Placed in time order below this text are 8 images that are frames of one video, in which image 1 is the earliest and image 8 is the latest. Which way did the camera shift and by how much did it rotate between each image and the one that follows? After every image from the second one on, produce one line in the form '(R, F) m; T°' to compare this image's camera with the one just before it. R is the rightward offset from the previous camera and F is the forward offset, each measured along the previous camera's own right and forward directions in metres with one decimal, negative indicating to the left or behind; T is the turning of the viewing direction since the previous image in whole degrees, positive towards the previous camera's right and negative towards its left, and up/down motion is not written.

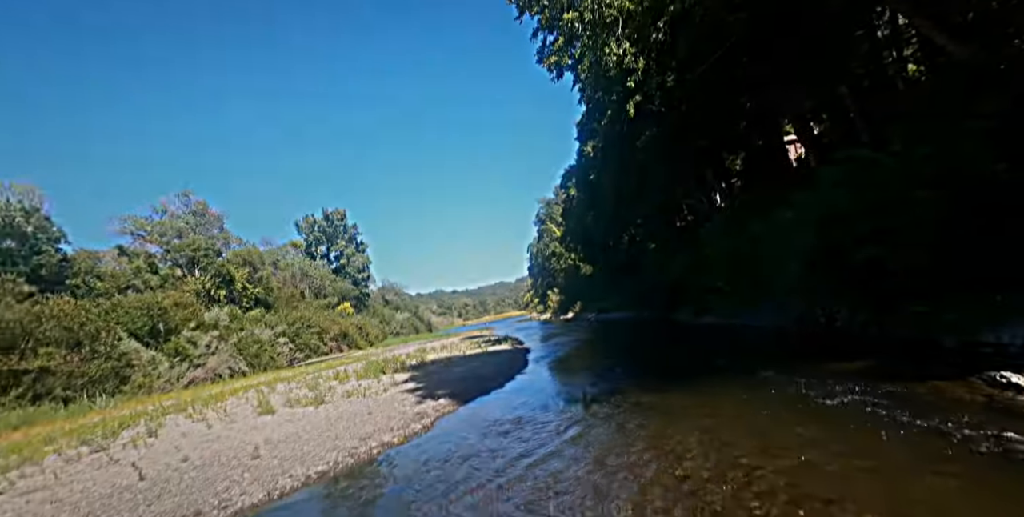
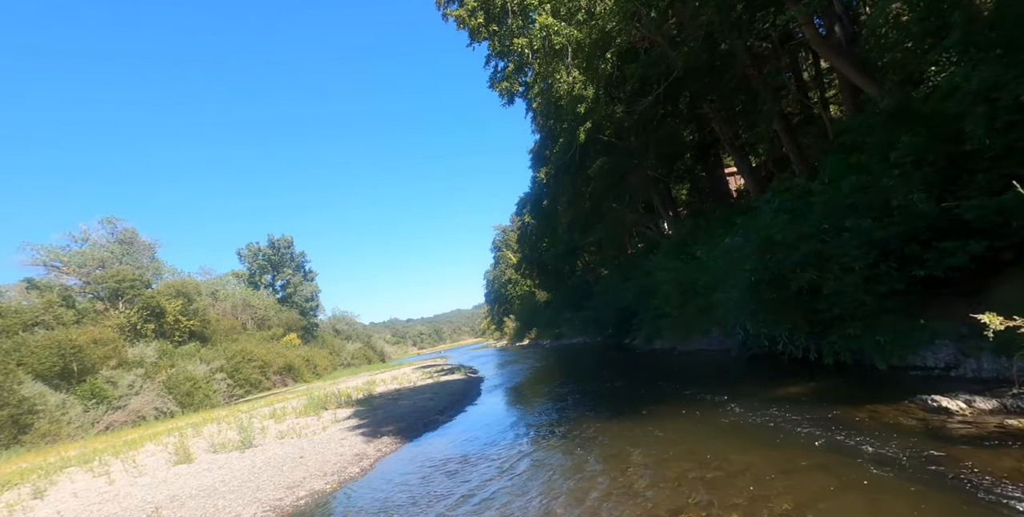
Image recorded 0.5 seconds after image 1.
(+0.2, +0.5) m; +5°
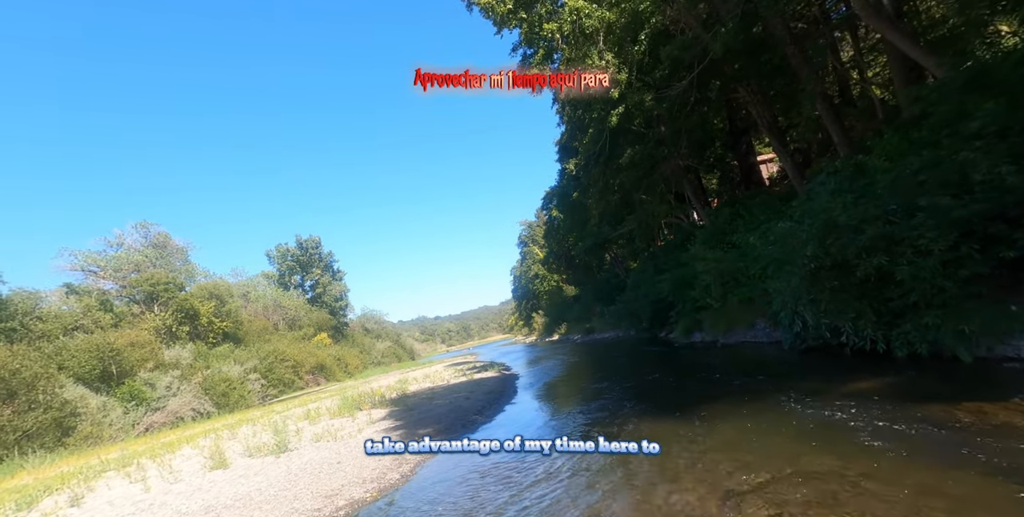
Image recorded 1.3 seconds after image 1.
(-0.3, +0.6) m; -3°
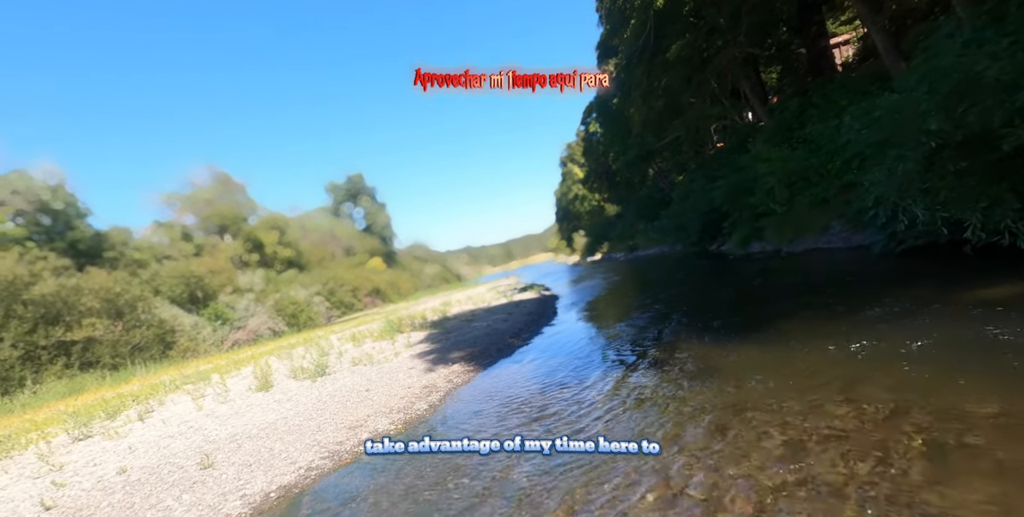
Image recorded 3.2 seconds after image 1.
(+0.2, +1.1) m; -5°
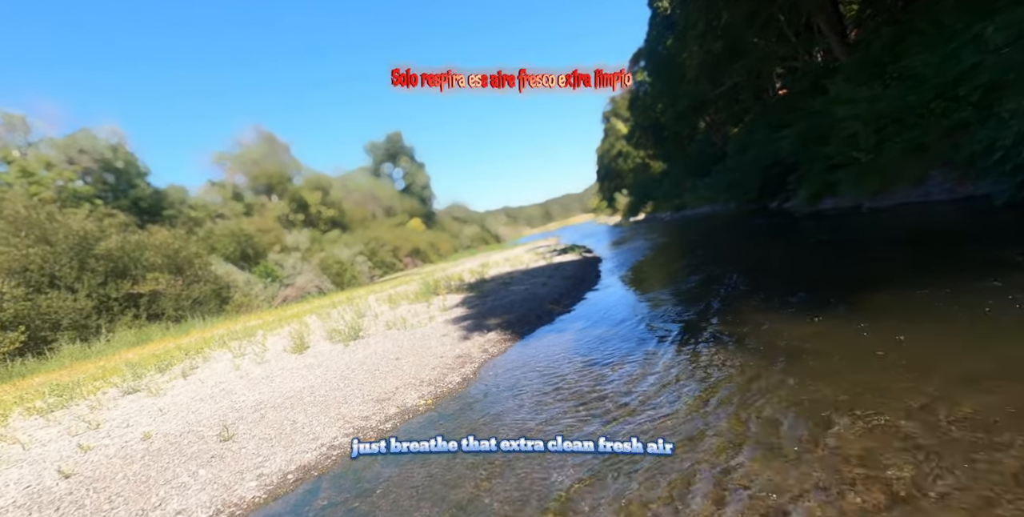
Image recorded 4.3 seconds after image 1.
(0.0, +0.8) m; -4°
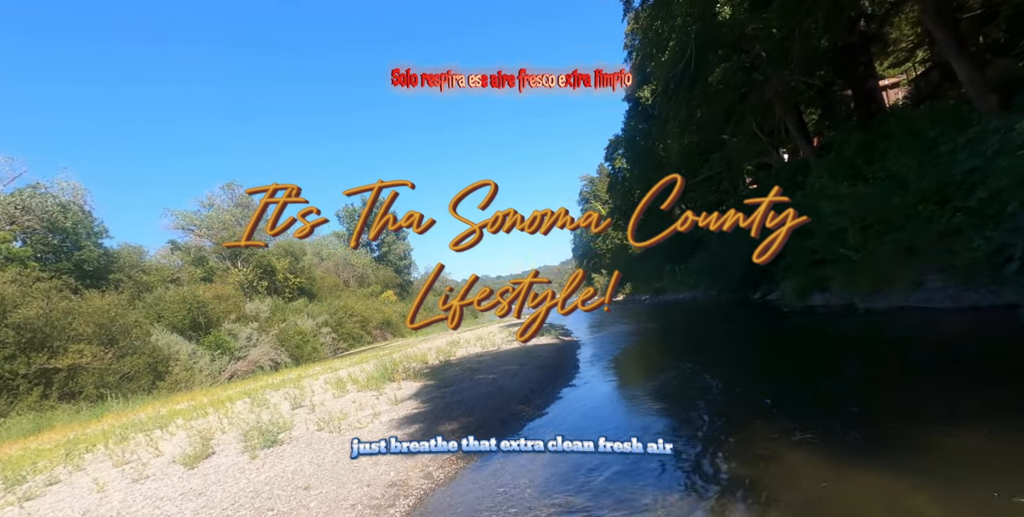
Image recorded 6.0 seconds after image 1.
(+0.2, +1.8) m; +2°
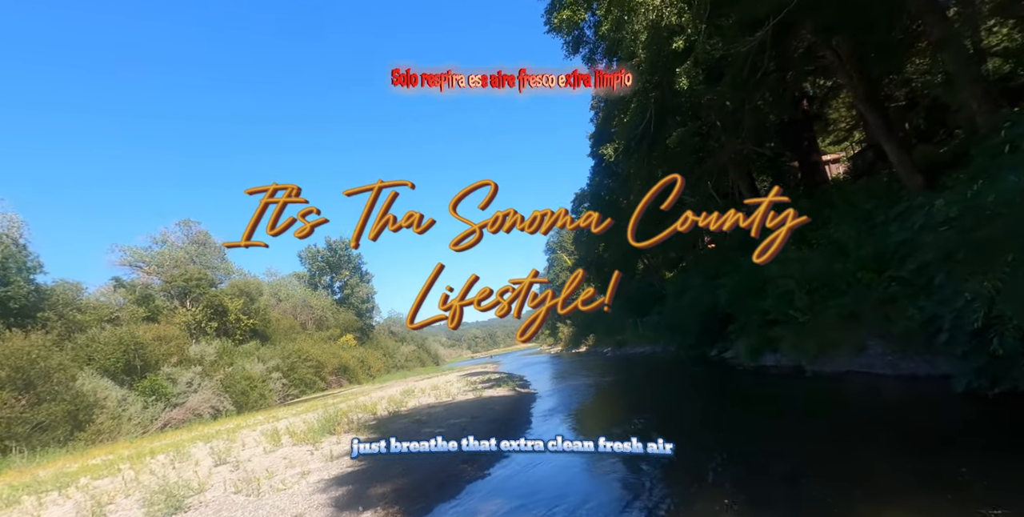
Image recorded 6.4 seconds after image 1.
(+0.3, +0.1) m; +4°
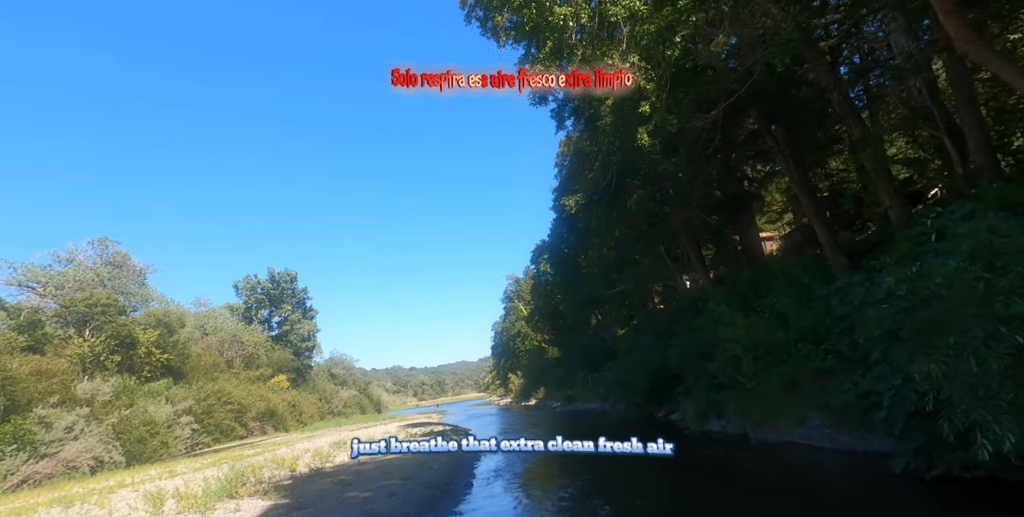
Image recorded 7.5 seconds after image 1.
(+0.2, +2.3) m; +5°
